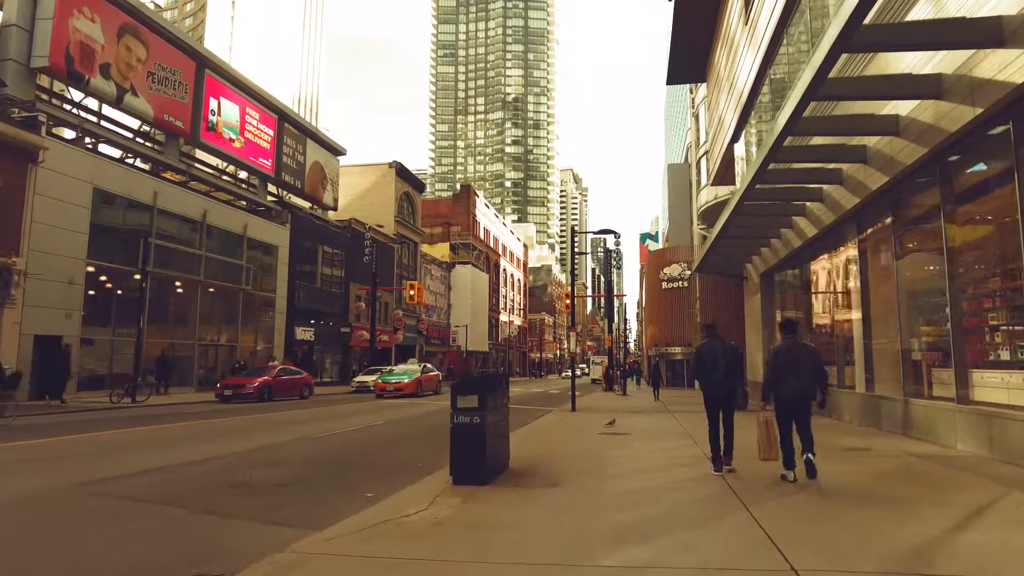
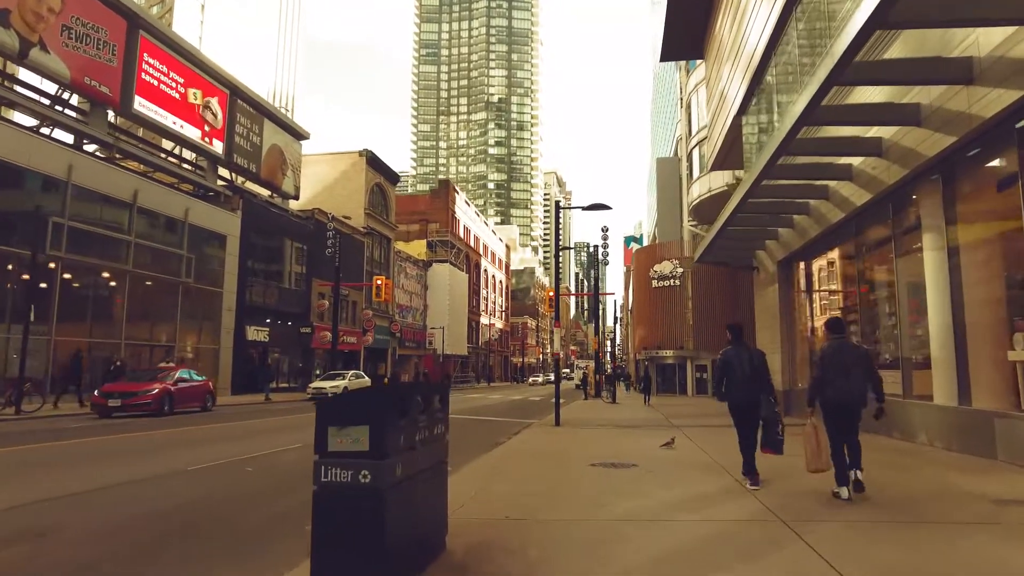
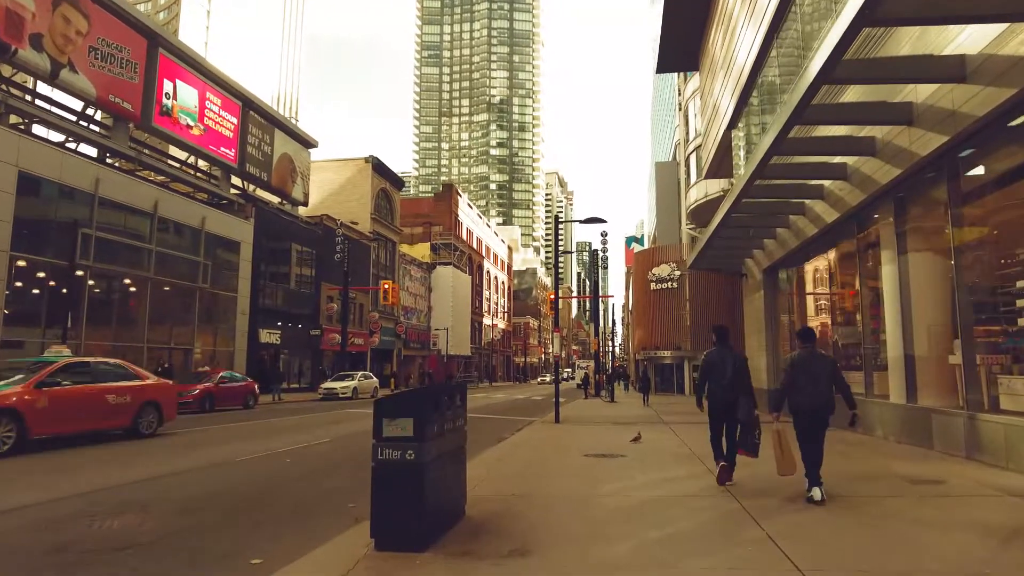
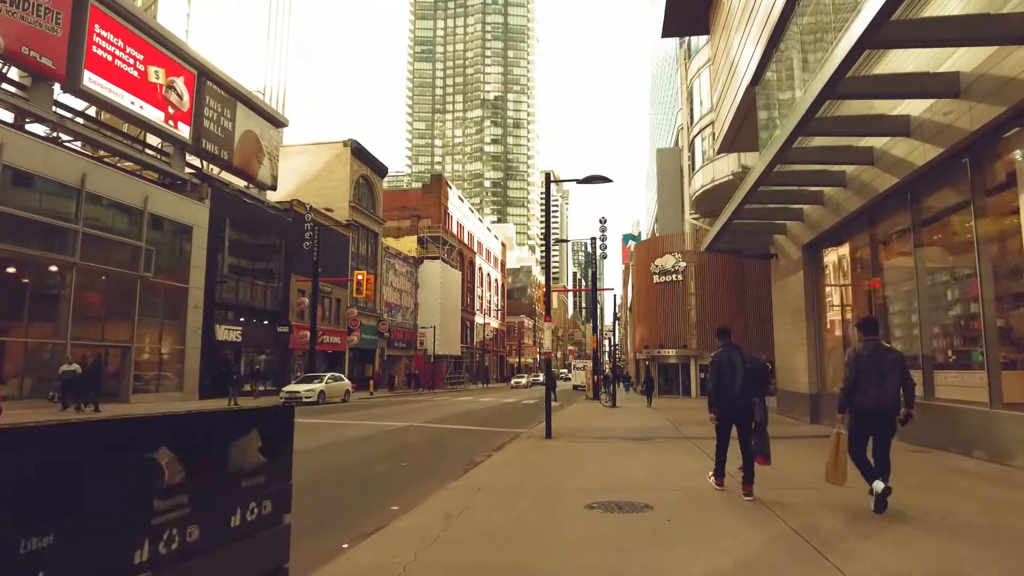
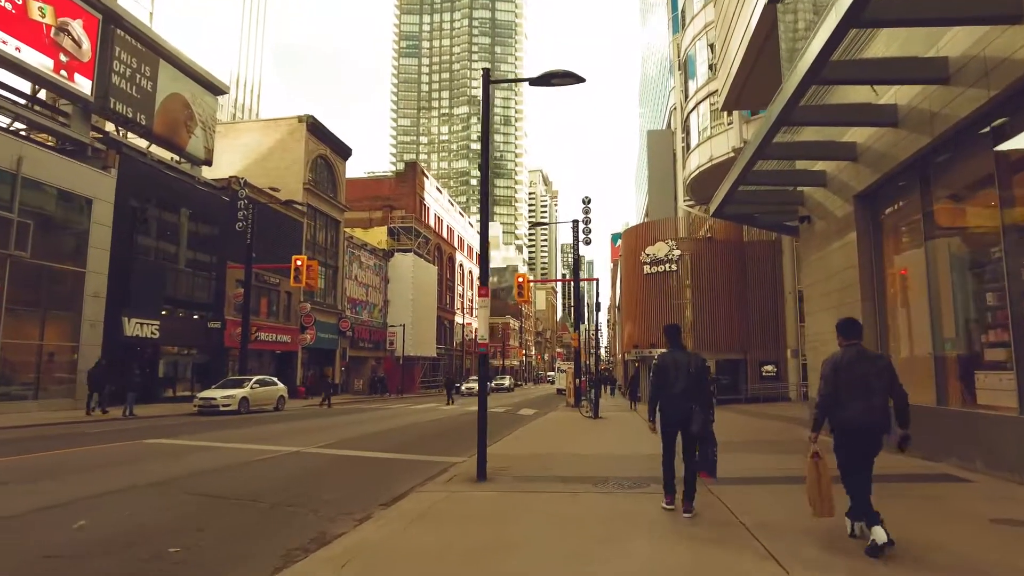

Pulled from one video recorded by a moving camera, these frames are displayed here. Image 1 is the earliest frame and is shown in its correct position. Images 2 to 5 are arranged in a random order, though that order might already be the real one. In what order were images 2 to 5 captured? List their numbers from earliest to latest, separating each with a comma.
3, 2, 4, 5
